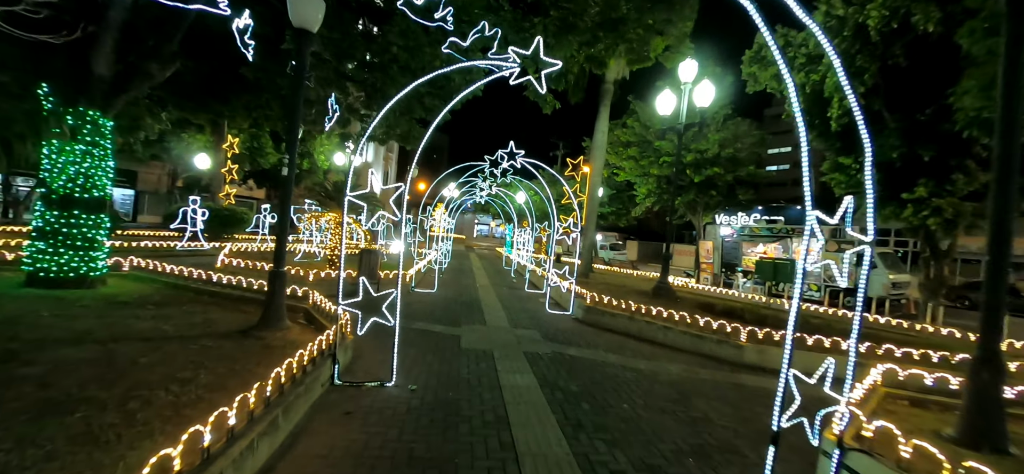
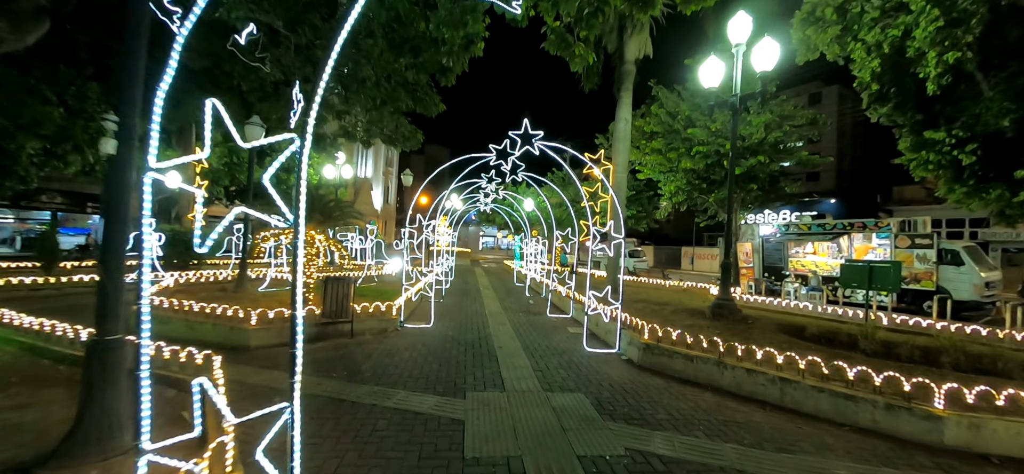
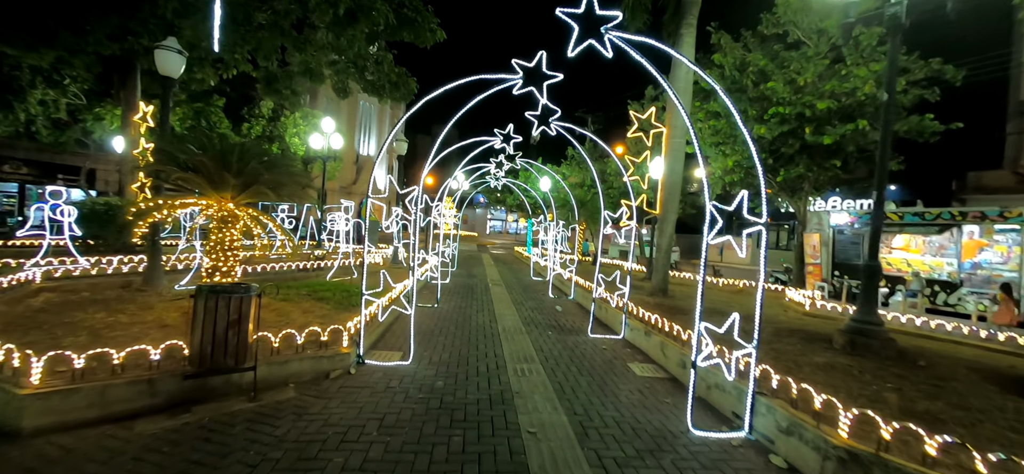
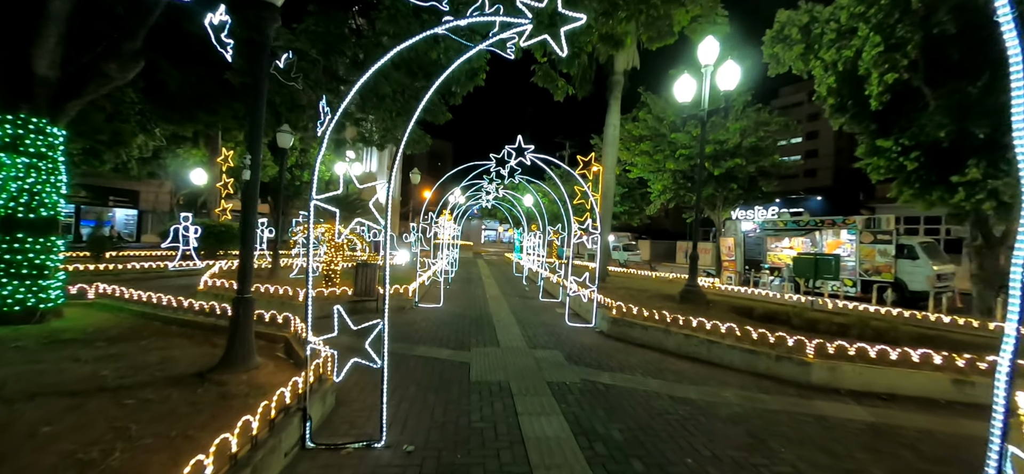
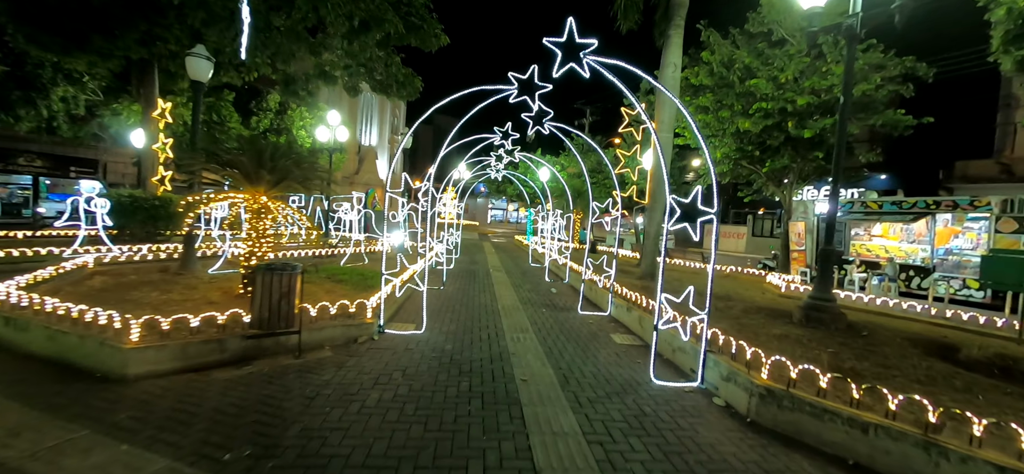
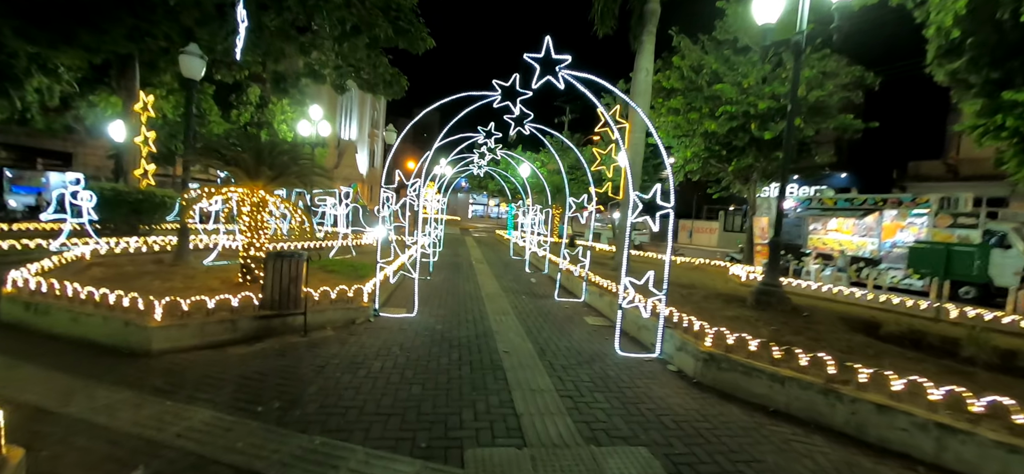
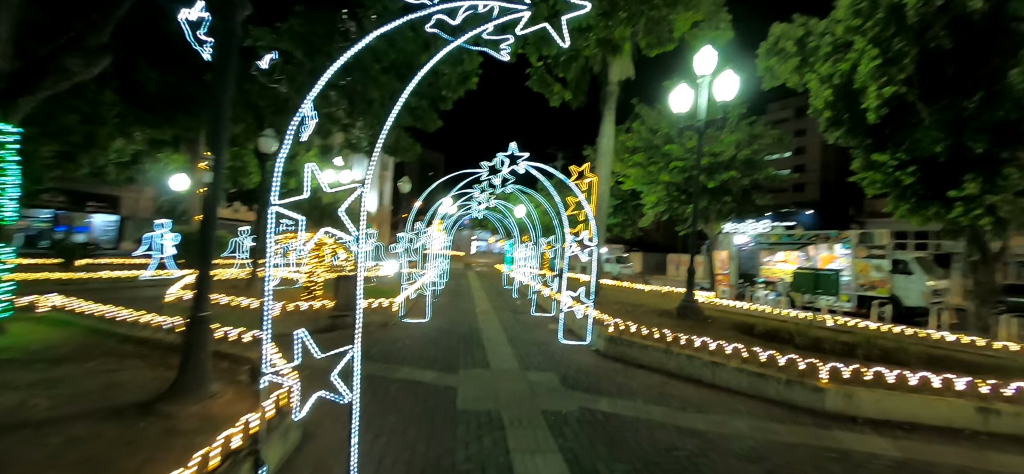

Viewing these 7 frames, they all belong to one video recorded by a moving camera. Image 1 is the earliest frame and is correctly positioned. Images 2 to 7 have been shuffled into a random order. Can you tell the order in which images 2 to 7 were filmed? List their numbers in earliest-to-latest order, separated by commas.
4, 7, 2, 6, 5, 3
